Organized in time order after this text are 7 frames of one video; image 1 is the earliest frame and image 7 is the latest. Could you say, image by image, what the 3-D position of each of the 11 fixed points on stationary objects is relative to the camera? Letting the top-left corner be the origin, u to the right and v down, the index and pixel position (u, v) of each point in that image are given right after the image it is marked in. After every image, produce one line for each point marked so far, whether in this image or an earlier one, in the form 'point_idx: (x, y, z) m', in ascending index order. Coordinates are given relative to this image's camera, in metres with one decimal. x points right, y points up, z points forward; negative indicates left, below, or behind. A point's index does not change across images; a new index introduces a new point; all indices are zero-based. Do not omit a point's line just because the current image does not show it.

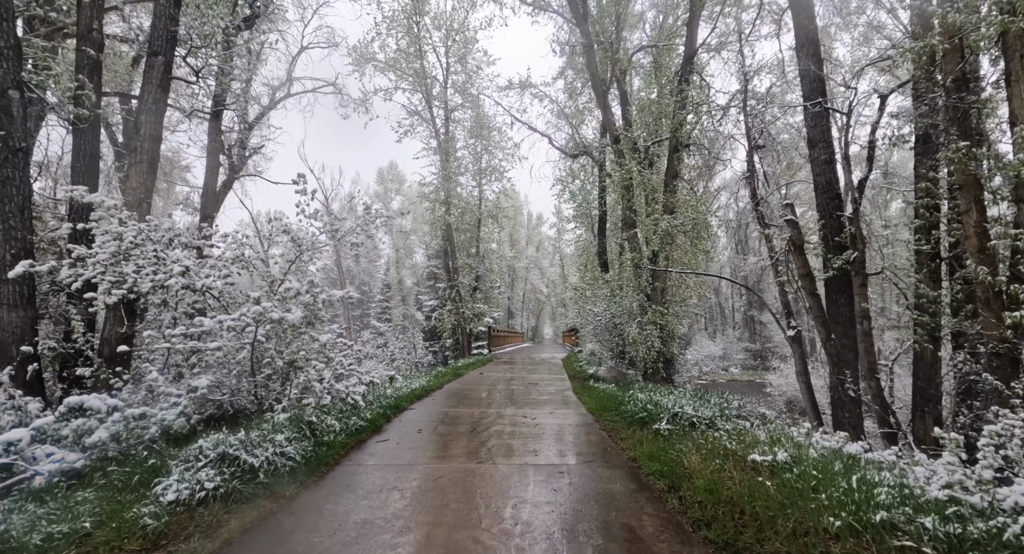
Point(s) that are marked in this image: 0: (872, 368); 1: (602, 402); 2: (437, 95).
0: (+3.9, -1.0, +5.4) m
1: (+1.2, -1.6, +6.4) m
2: (-2.8, +6.7, +18.4) m
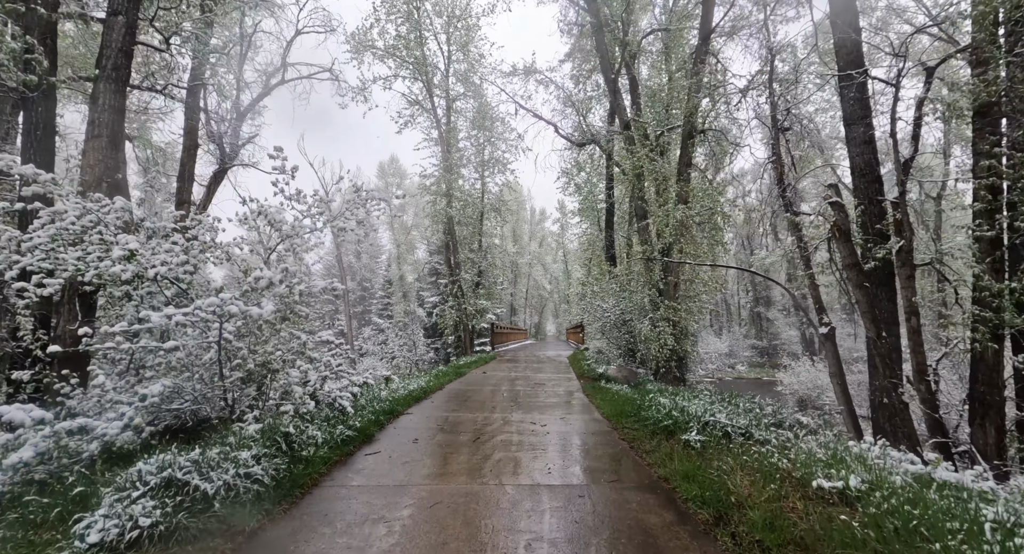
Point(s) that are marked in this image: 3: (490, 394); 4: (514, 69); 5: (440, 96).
0: (+4.0, -0.9, +4.9) m
1: (+1.3, -1.5, +5.9) m
2: (-2.6, +6.9, +17.8) m
3: (-0.4, -1.8, +7.5) m
4: (+0.1, +5.6, +13.7) m
5: (-2.6, +6.4, +17.8) m
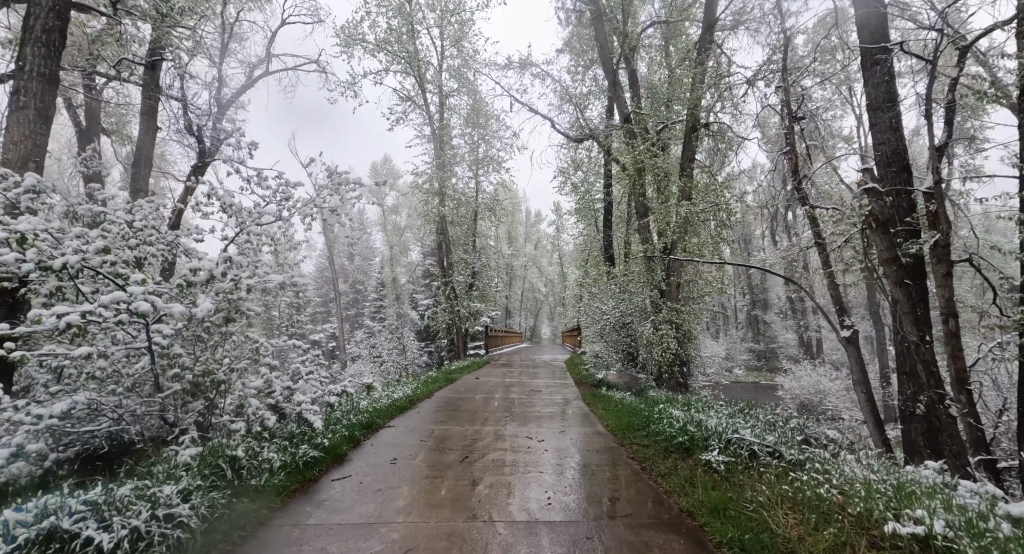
0: (+3.9, -0.9, +4.4) m
1: (+1.2, -1.5, +5.4) m
2: (-2.8, +6.9, +17.3) m
3: (-0.5, -1.8, +7.0) m
4: (-0.1, +5.6, +13.2) m
5: (-2.7, +6.4, +17.3) m
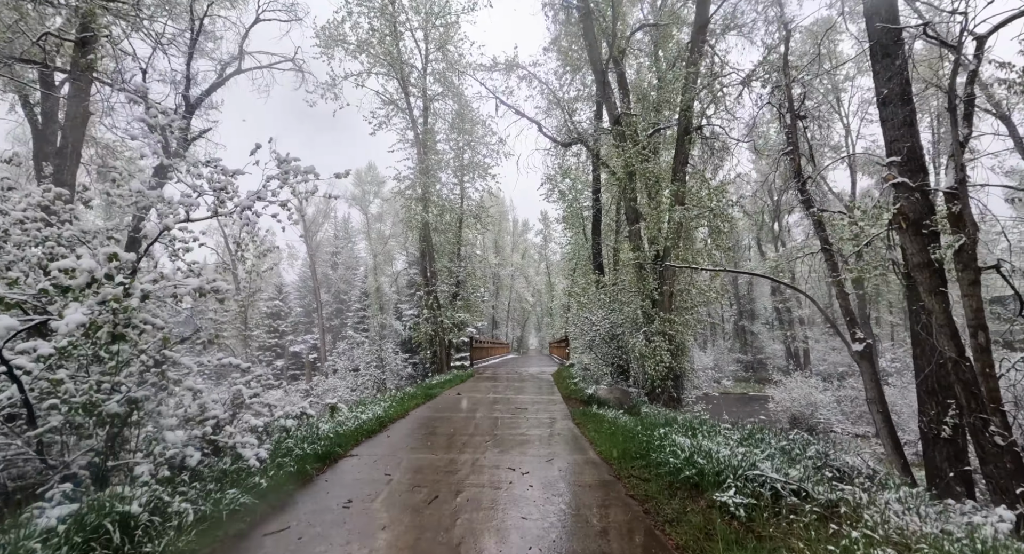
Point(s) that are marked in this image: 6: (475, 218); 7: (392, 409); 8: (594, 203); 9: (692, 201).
0: (+3.8, -0.9, +3.9) m
1: (+1.0, -1.6, +4.8) m
2: (-3.3, +6.5, +16.8) m
3: (-0.7, -1.9, +6.4) m
4: (-0.4, +5.4, +12.7) m
5: (-3.2, +6.1, +16.8) m
6: (-1.4, +2.2, +18.6) m
7: (-1.6, -1.8, +6.7) m
8: (+2.3, +2.1, +14.3) m
9: (+3.3, +1.4, +9.1) m
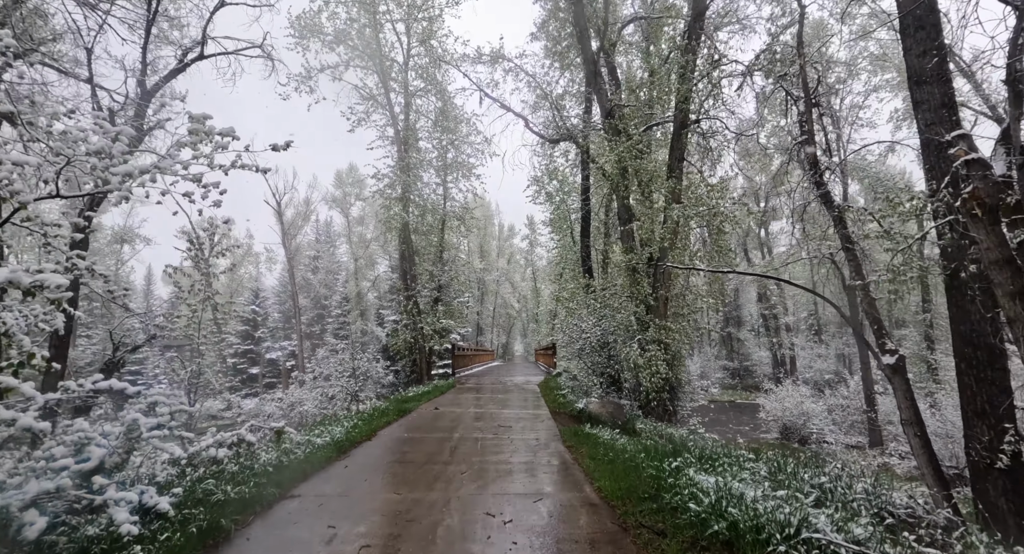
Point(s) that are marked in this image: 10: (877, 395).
0: (+3.7, -0.9, +3.3) m
1: (+0.9, -1.6, +4.1) m
2: (-3.7, +6.4, +16.1) m
3: (-0.9, -1.9, +5.6) m
4: (-0.8, +5.3, +12.1) m
5: (-3.7, +5.9, +16.1) m
6: (-1.9, +2.0, +17.8) m
7: (-1.8, -1.8, +5.9) m
8: (+1.9, +2.0, +13.6) m
9: (+3.0, +1.3, +8.5) m
10: (+12.0, -3.9, +16.6) m
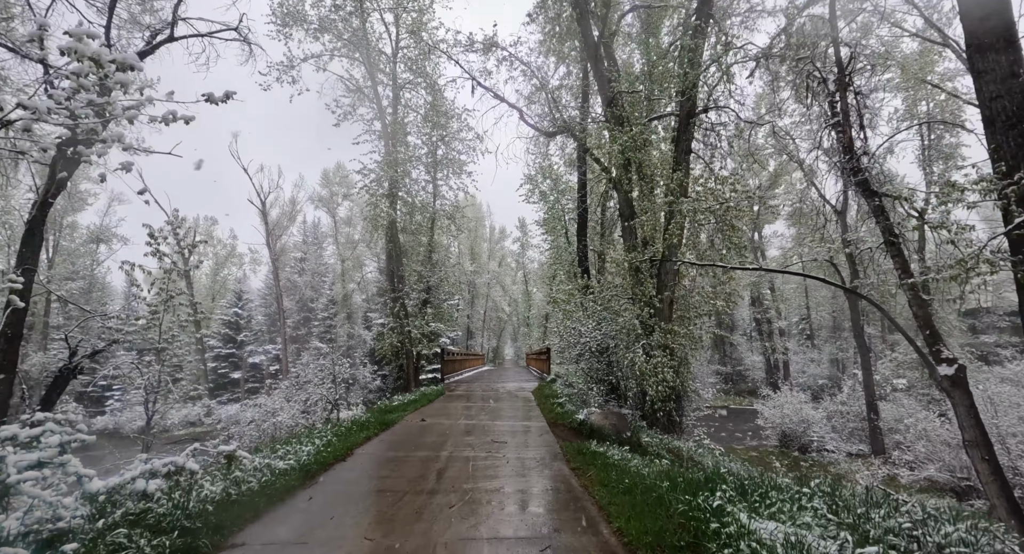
0: (+3.7, -0.9, +2.7) m
1: (+0.8, -1.6, +3.4) m
2: (-3.9, +6.4, +15.4) m
3: (-0.9, -1.9, +4.9) m
4: (-0.9, +5.3, +11.4) m
5: (-3.9, +5.9, +15.4) m
6: (-2.2, +2.0, +17.1) m
7: (-1.9, -1.8, +5.2) m
8: (+1.7, +2.0, +13.0) m
9: (+2.9, +1.3, +7.9) m
10: (+11.8, -4.0, +16.1) m
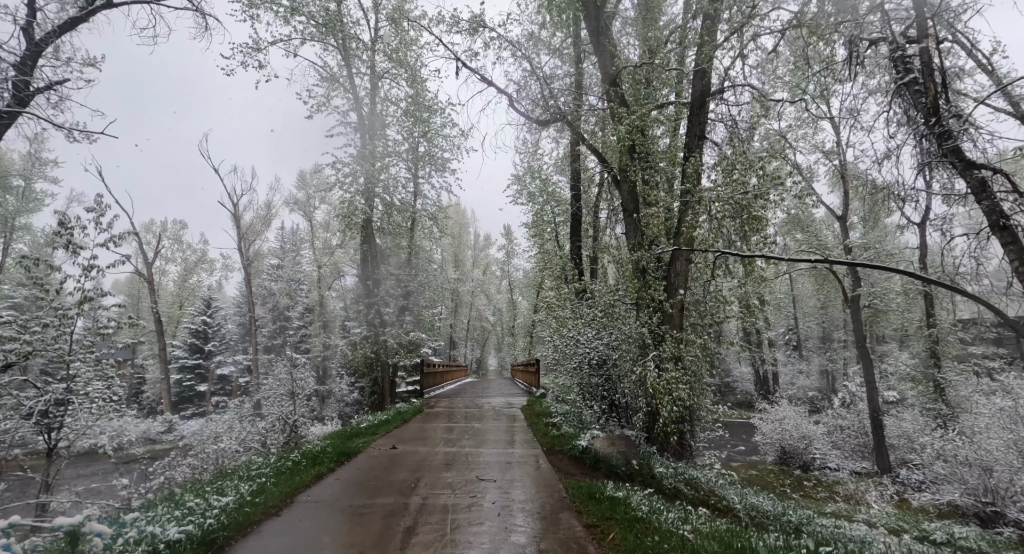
0: (+3.7, -0.8, +1.6) m
1: (+0.8, -1.5, +2.3) m
2: (-4.3, +6.2, +14.2) m
3: (-1.0, -1.8, +3.7) m
4: (-1.1, +5.2, +10.3) m
5: (-4.2, +5.8, +14.2) m
6: (-2.6, +1.8, +16.0) m
7: (-2.0, -1.7, +3.9) m
8: (+1.4, +1.8, +12.0) m
9: (+2.8, +1.3, +6.9) m
10: (+11.3, -4.3, +15.2) m
